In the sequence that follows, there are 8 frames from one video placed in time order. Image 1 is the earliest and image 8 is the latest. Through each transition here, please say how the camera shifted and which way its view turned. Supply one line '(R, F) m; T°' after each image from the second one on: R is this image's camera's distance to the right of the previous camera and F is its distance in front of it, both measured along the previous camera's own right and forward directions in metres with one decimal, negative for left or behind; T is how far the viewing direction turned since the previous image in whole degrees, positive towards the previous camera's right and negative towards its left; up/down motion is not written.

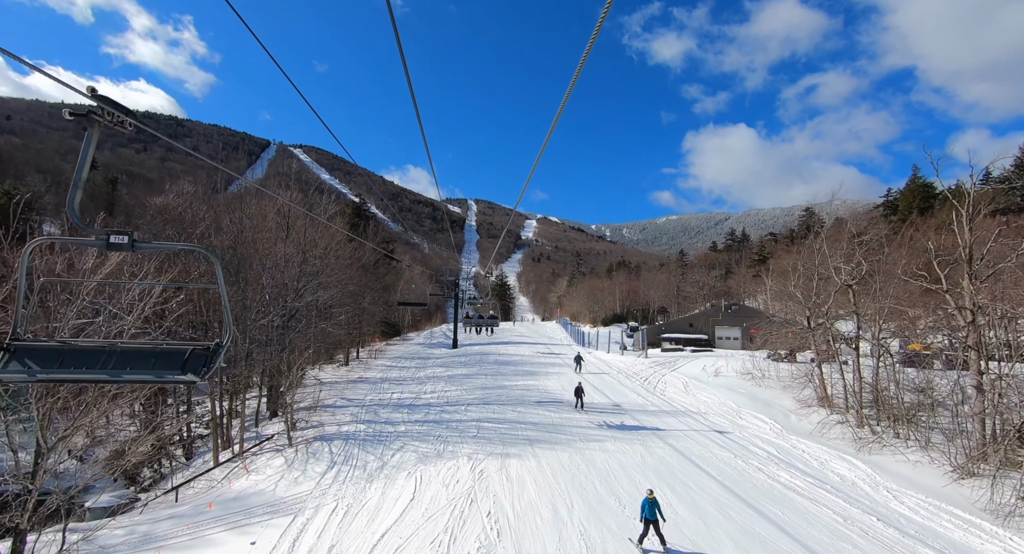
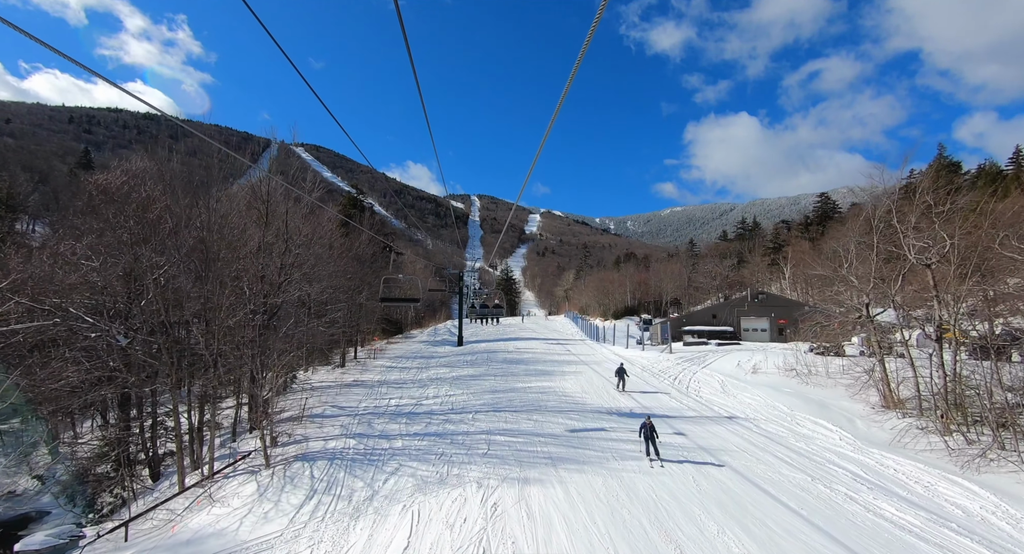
(-0.2, +2.1) m; -1°
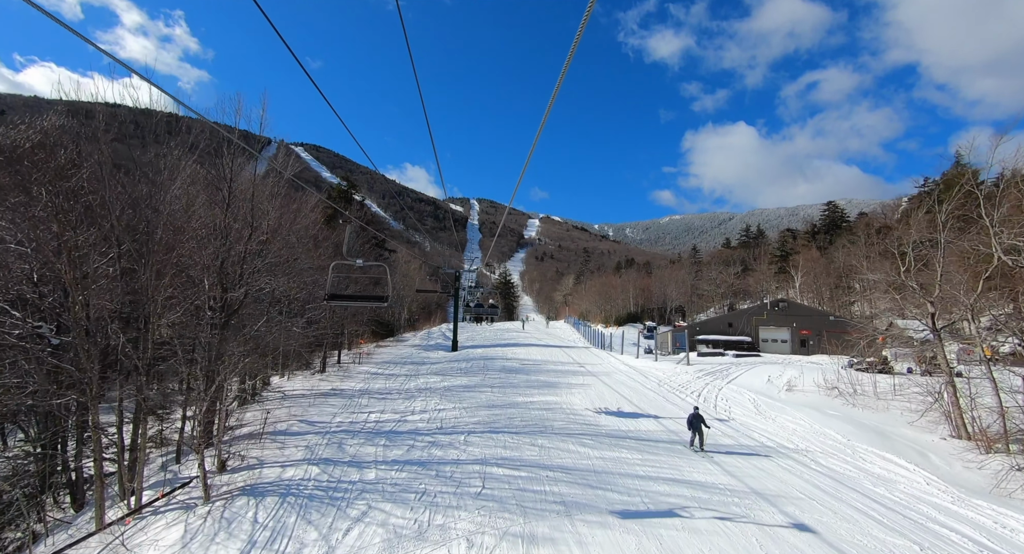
(-0.1, +2.1) m; 0°
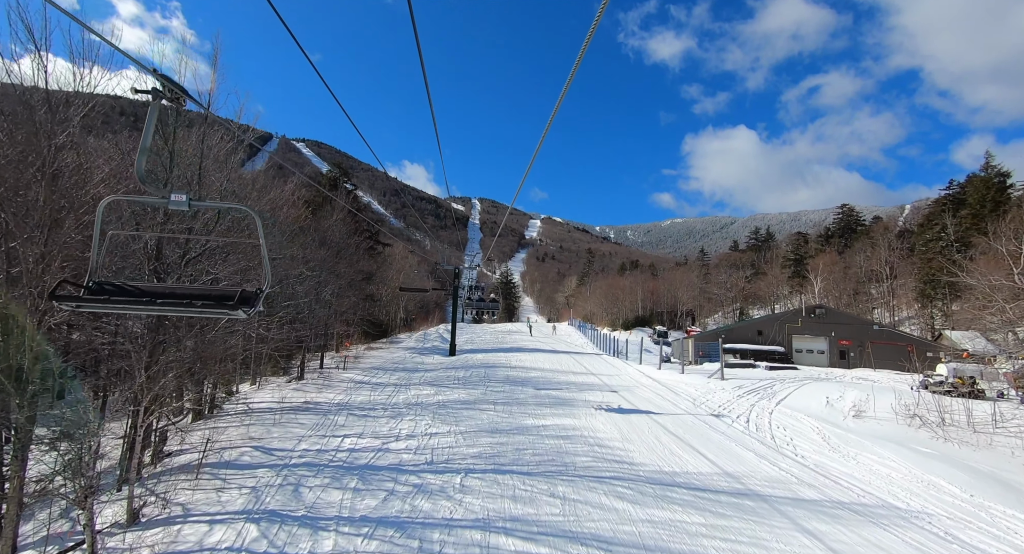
(-0.2, +2.6) m; 0°
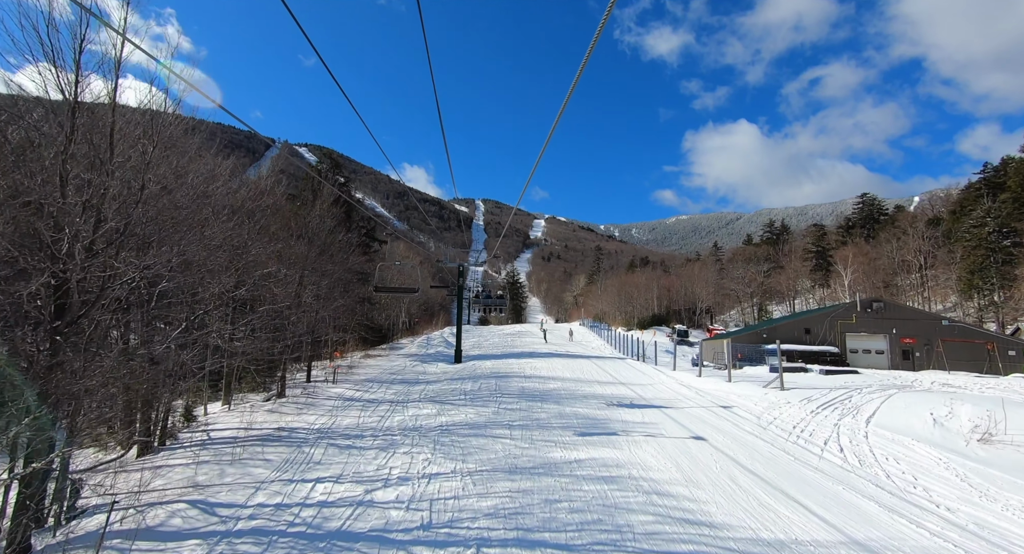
(-0.3, +2.7) m; -1°
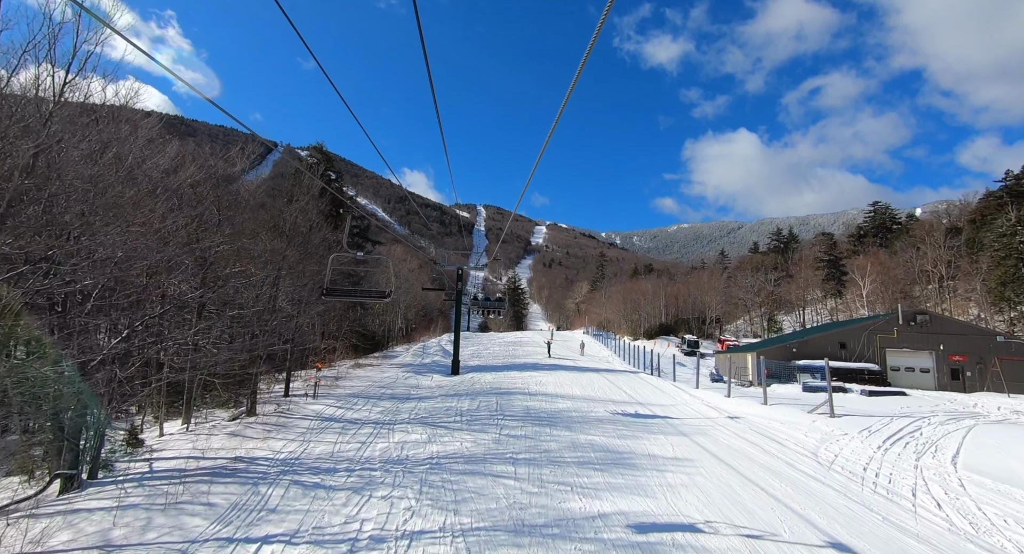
(-0.1, +1.9) m; 0°
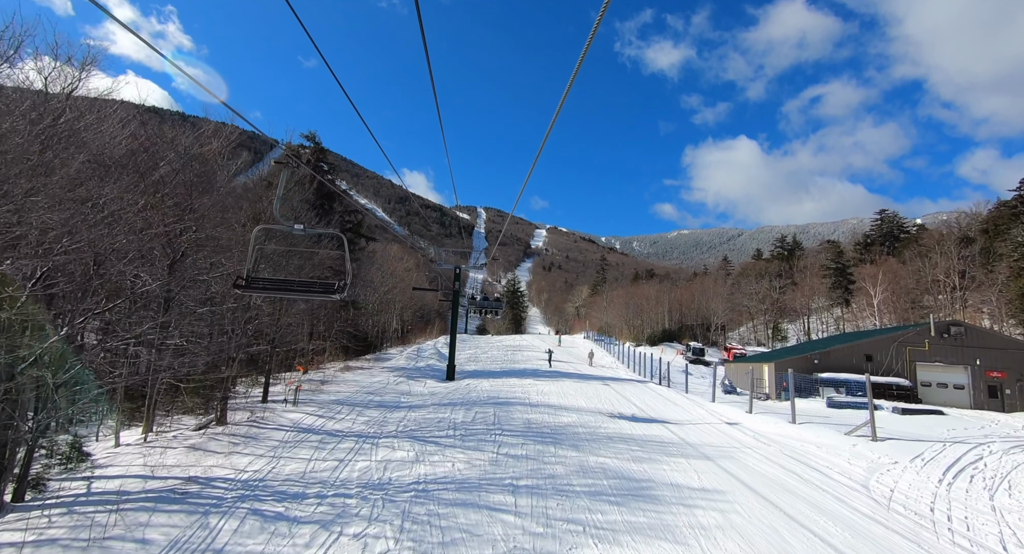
(-0.1, +1.3) m; 0°
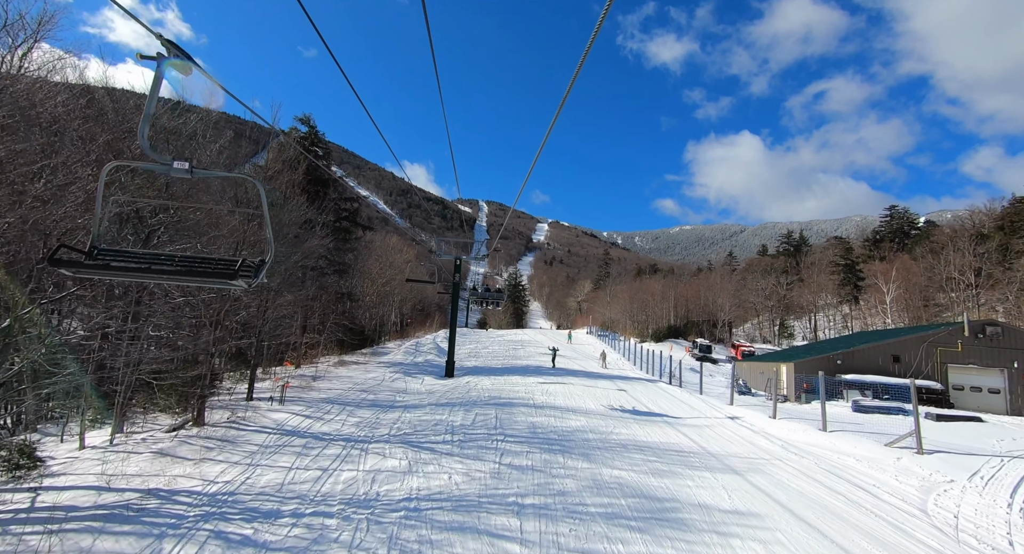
(-0.1, +1.1) m; 0°
